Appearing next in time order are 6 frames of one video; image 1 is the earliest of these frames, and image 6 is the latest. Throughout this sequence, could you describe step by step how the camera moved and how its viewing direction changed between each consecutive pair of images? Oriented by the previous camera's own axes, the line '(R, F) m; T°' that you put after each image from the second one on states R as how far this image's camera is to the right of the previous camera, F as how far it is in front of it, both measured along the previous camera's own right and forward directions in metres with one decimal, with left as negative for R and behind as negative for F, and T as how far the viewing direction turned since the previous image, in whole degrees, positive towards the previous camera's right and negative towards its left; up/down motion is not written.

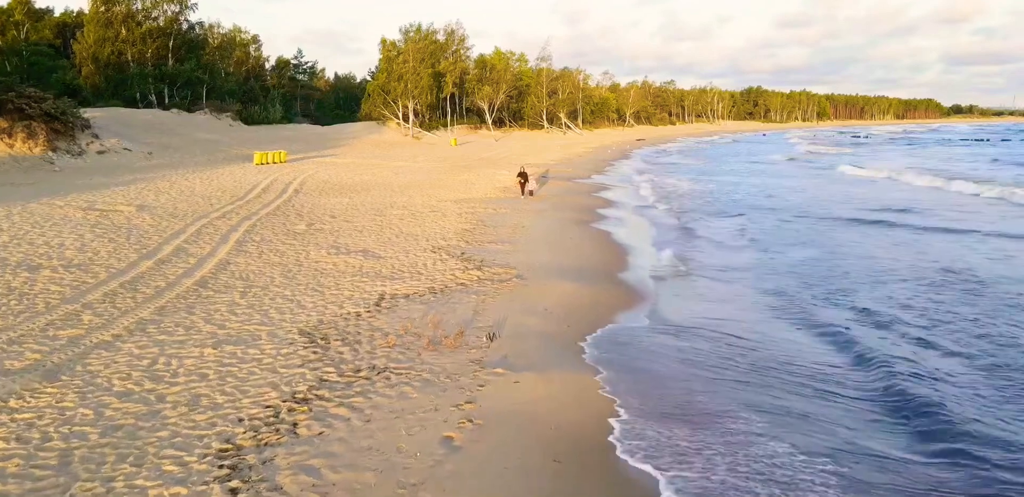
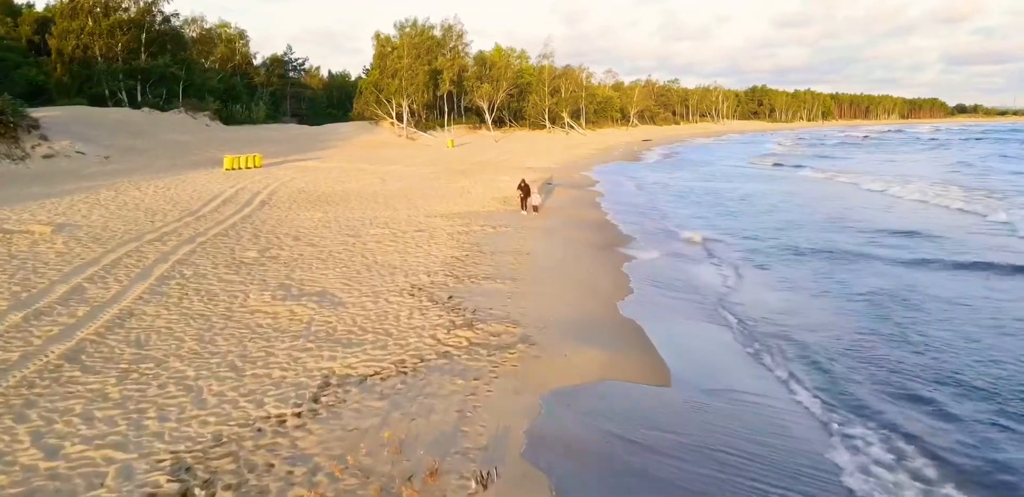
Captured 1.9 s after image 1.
(0.0, +2.9) m; 0°
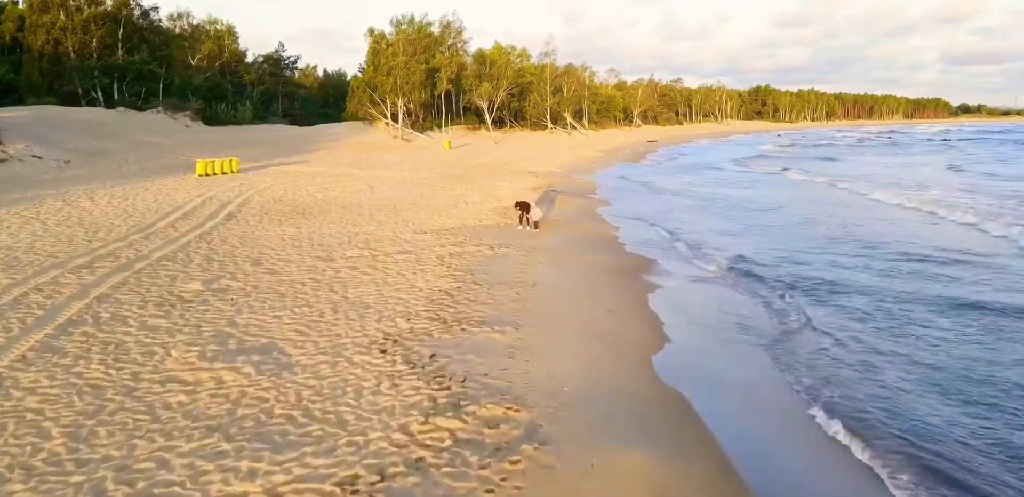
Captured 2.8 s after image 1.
(0.0, +2.1) m; 0°
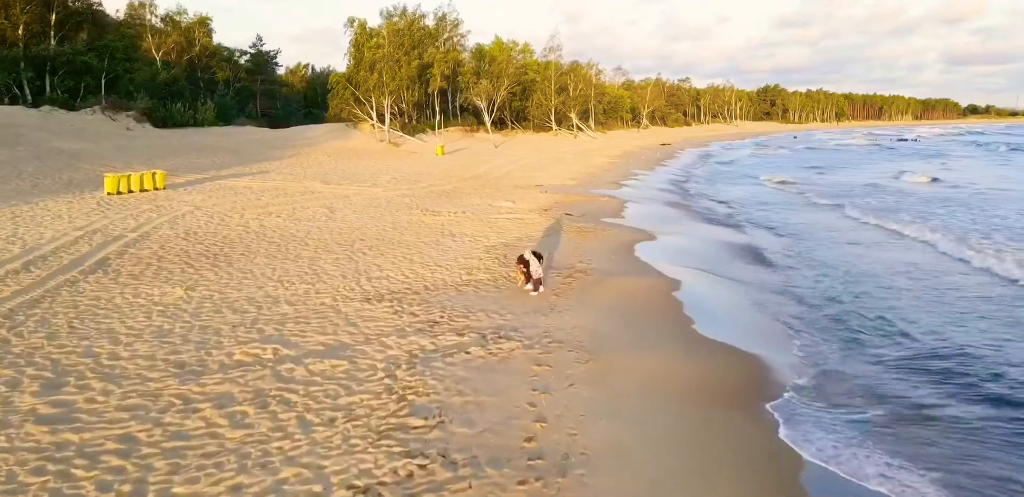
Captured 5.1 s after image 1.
(-0.1, +5.0) m; 0°
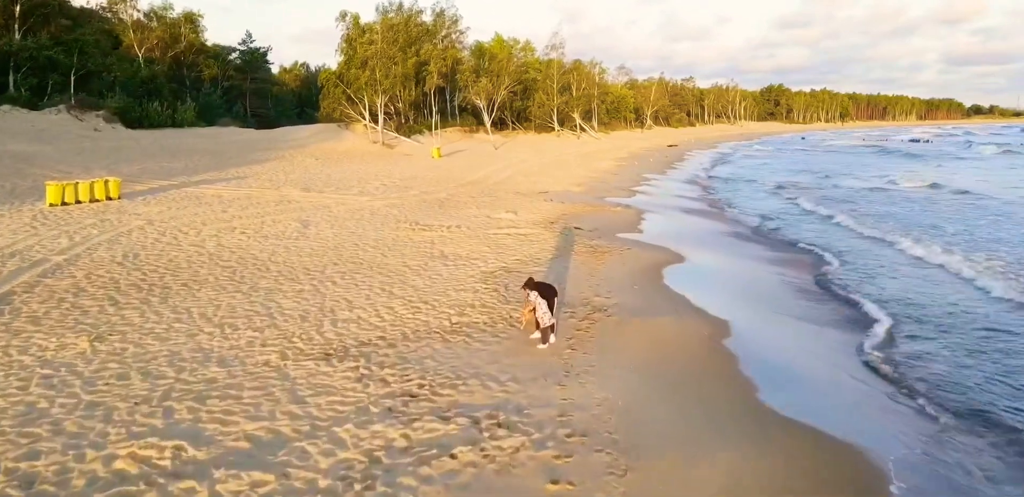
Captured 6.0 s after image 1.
(0.0, +2.1) m; 0°
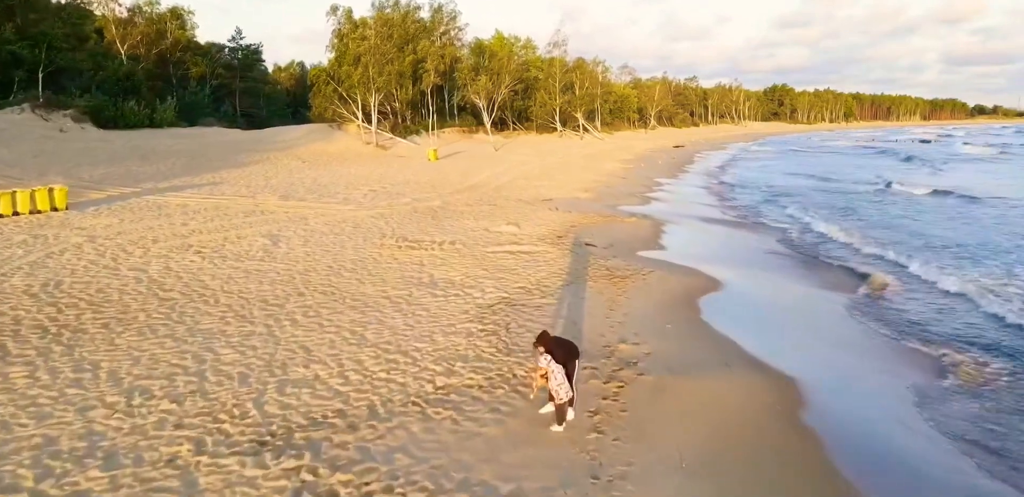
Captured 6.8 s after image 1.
(0.0, +1.9) m; 0°
